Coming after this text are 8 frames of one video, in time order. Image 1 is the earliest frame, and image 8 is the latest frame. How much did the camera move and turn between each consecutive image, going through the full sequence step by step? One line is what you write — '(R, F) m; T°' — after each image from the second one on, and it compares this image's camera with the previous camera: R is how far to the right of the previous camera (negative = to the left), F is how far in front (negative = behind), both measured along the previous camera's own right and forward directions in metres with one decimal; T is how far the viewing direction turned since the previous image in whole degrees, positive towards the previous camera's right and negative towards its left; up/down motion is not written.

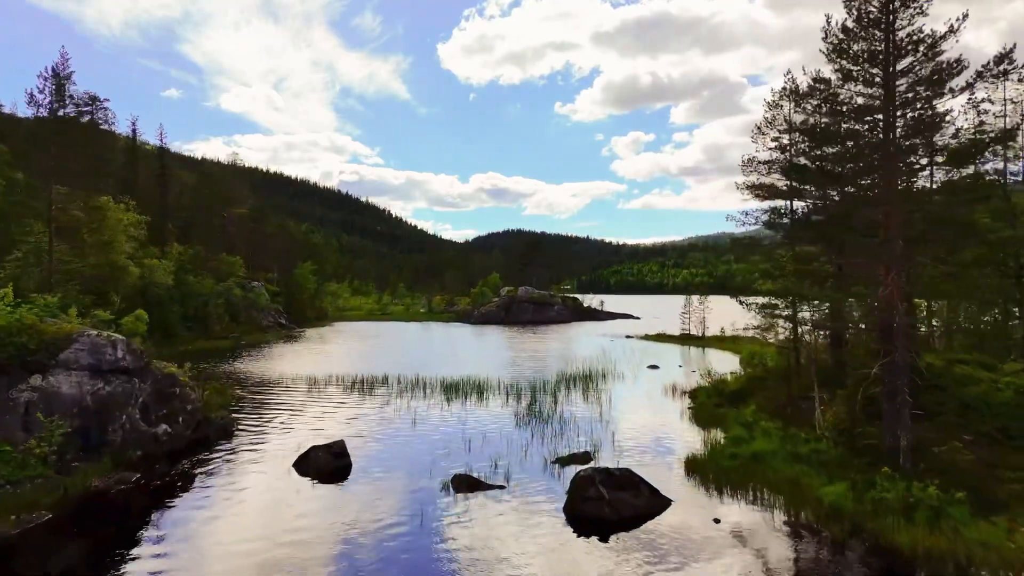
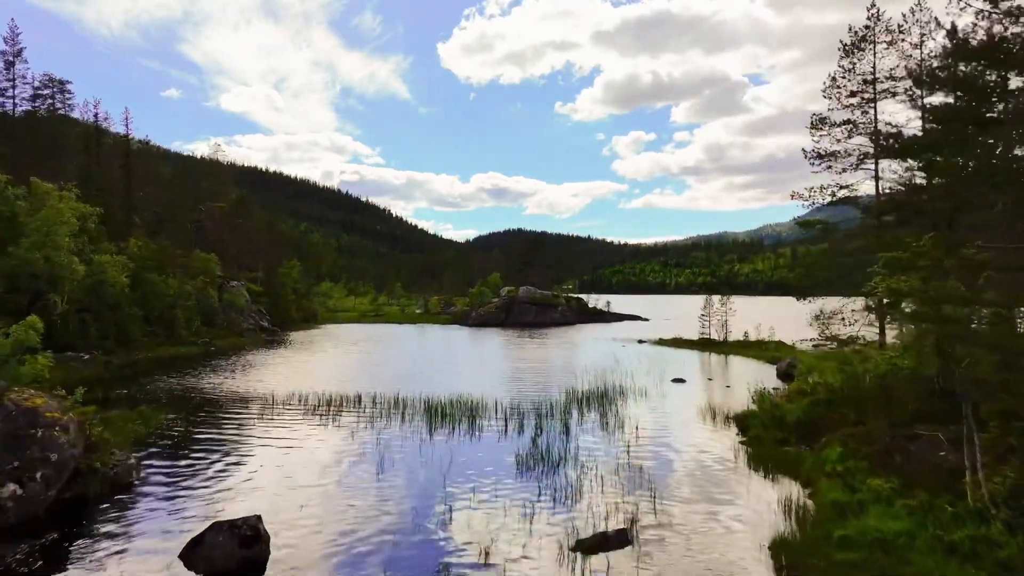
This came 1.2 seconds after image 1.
(+0.1, +8.9) m; 0°
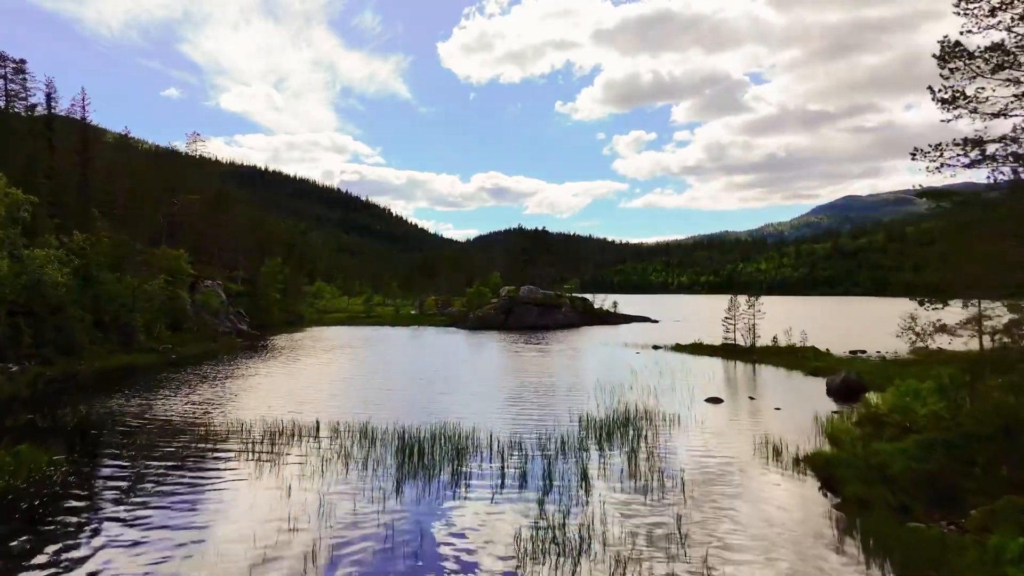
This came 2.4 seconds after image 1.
(+0.1, +8.9) m; 0°
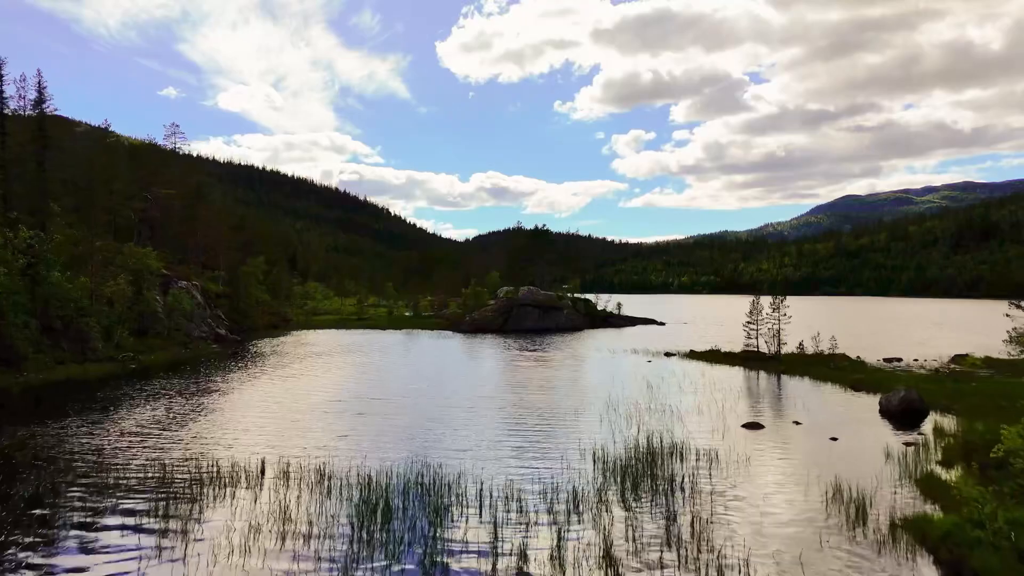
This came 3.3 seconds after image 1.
(+0.1, +7.1) m; 0°
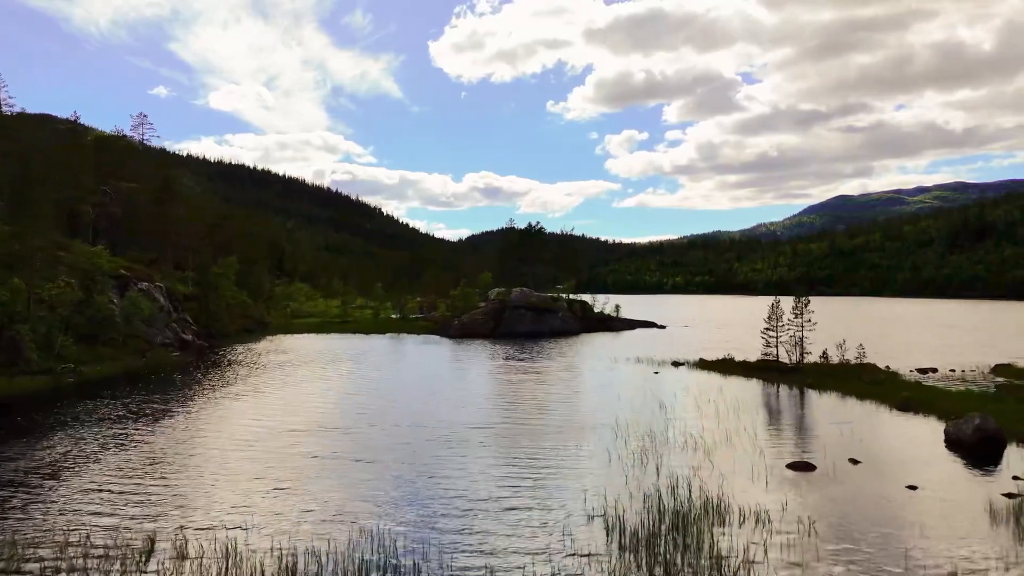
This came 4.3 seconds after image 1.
(+0.2, +7.2) m; +1°
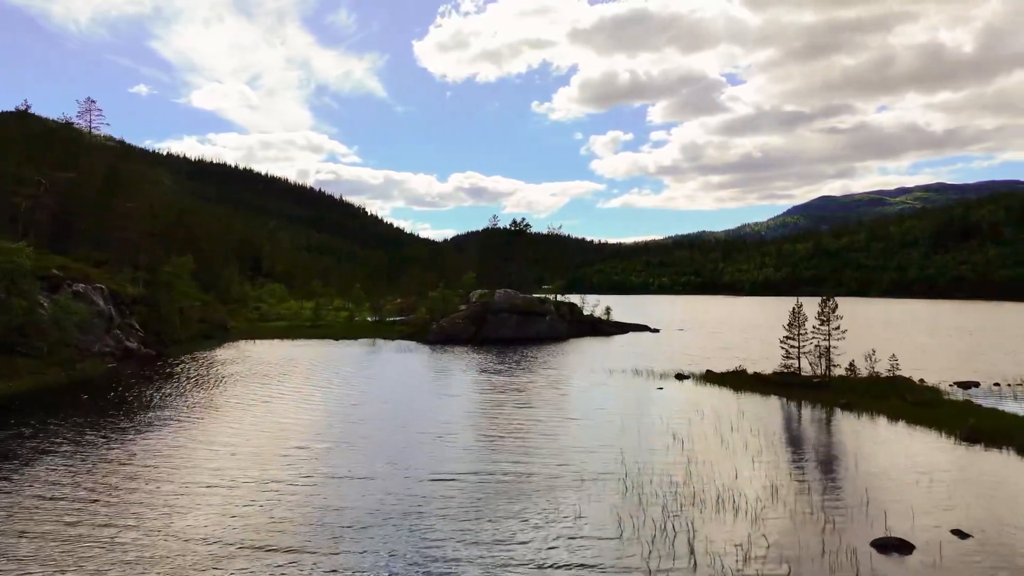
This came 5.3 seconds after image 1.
(+0.3, +8.2) m; +1°
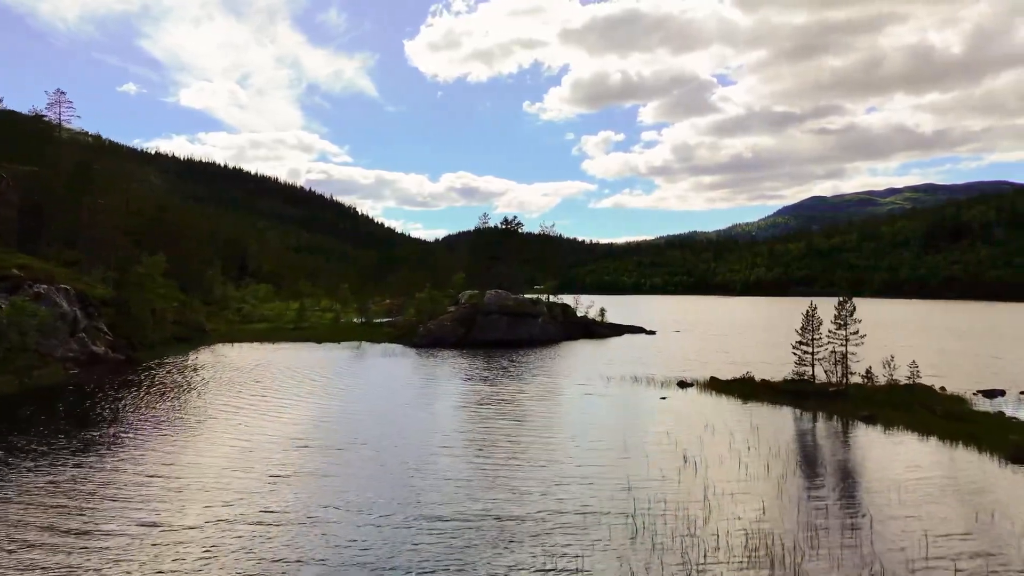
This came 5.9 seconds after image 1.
(+0.1, +4.1) m; +1°
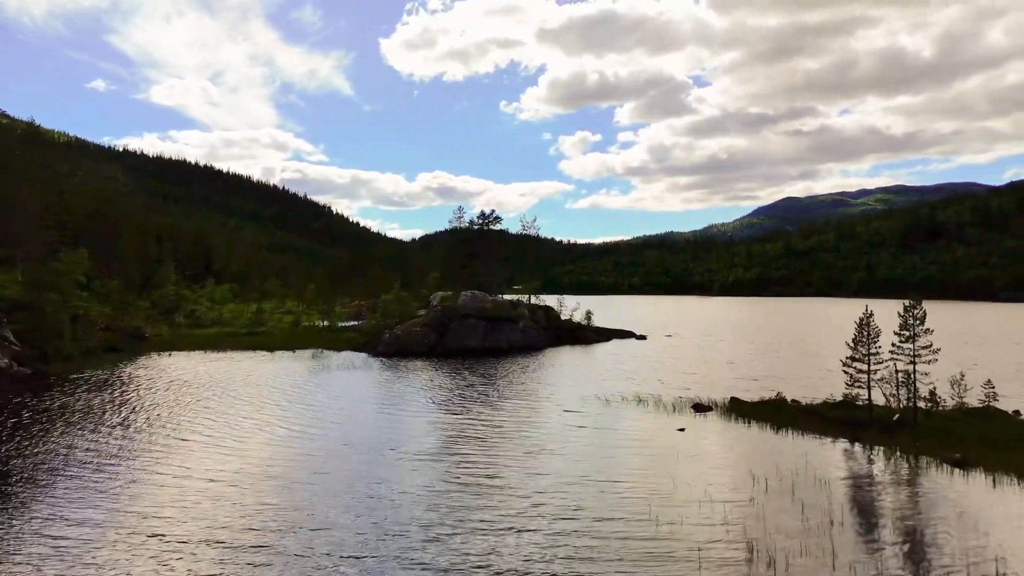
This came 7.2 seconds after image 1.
(-0.1, +10.1) m; +2°
